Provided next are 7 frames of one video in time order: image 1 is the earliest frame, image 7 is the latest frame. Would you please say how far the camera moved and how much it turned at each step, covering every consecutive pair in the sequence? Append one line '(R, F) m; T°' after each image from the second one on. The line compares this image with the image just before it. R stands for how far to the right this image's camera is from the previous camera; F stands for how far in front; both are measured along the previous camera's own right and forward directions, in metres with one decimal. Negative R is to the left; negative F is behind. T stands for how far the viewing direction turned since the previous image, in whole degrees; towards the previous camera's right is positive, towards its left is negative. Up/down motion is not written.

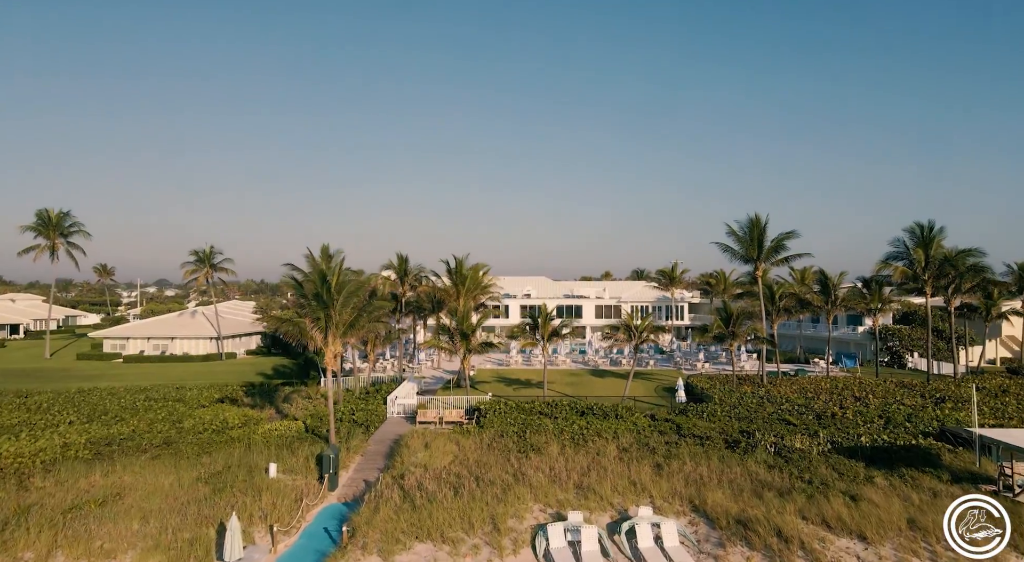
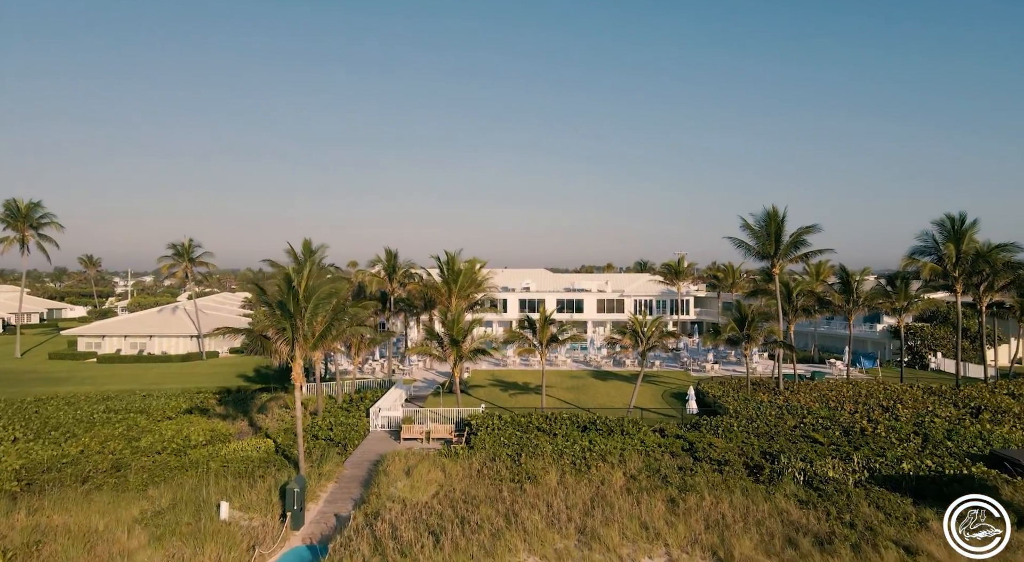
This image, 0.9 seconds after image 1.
(+0.2, +2.8) m; 0°
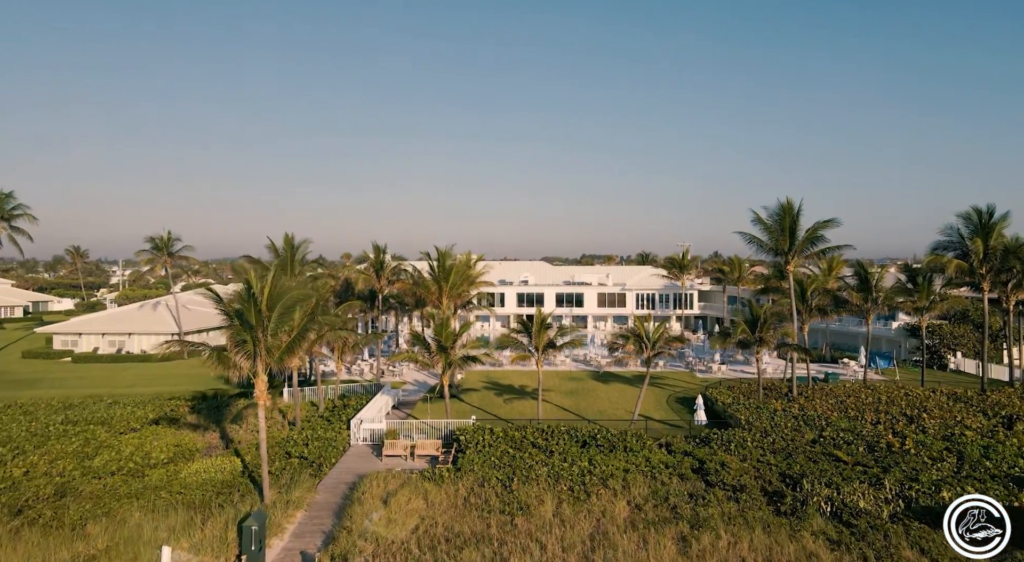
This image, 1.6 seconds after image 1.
(+0.3, +2.3) m; 0°
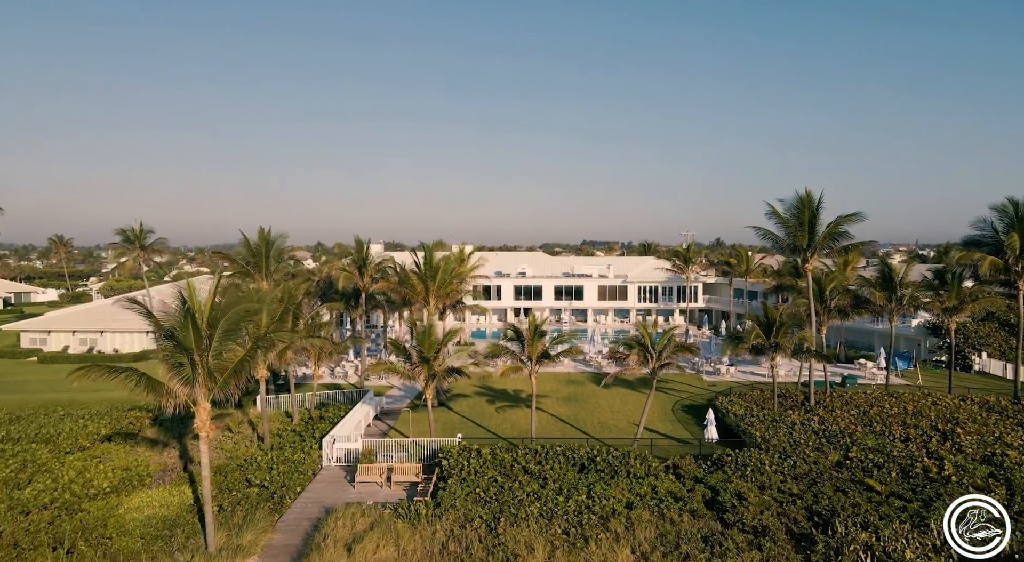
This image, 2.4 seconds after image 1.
(+0.3, +2.7) m; 0°
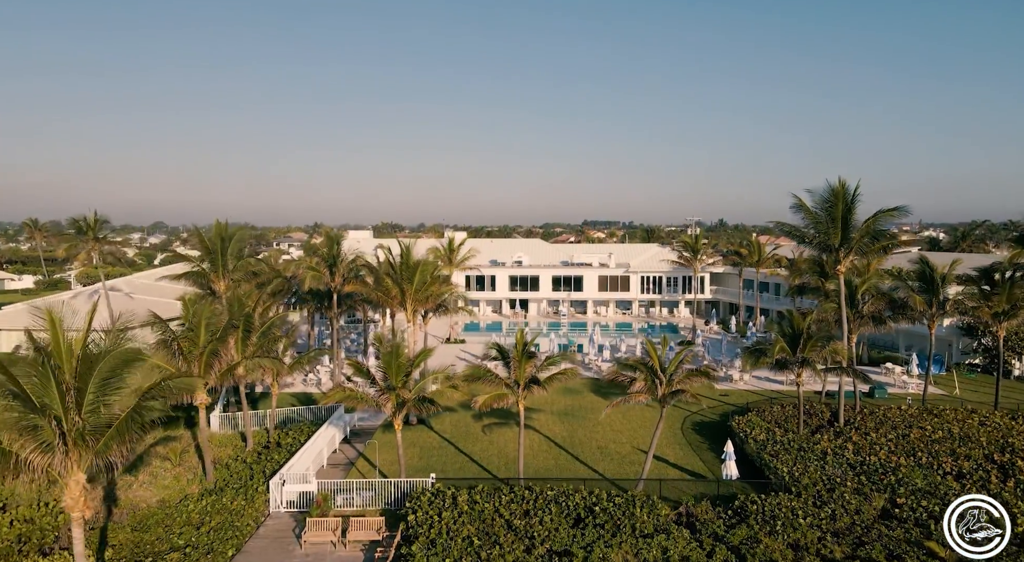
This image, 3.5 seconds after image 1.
(+0.5, +3.7) m; 0°
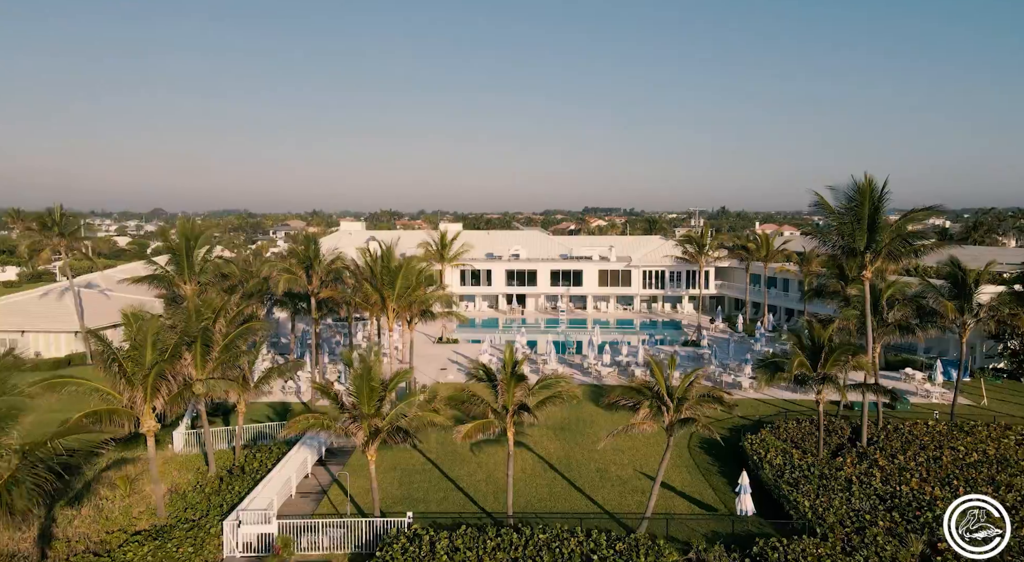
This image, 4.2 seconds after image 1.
(+0.3, +2.4) m; 0°
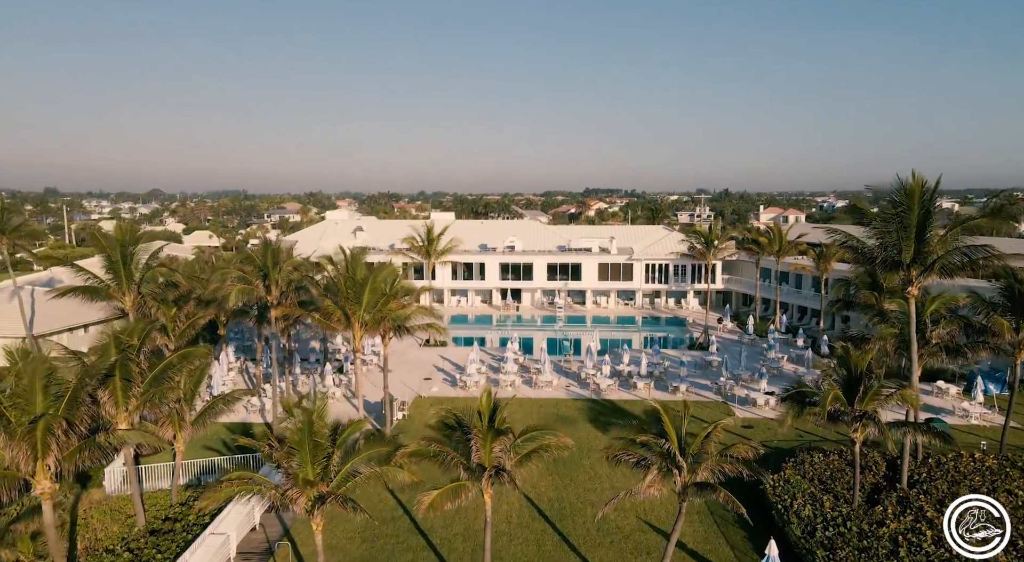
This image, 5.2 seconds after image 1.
(+0.5, +3.4) m; 0°
